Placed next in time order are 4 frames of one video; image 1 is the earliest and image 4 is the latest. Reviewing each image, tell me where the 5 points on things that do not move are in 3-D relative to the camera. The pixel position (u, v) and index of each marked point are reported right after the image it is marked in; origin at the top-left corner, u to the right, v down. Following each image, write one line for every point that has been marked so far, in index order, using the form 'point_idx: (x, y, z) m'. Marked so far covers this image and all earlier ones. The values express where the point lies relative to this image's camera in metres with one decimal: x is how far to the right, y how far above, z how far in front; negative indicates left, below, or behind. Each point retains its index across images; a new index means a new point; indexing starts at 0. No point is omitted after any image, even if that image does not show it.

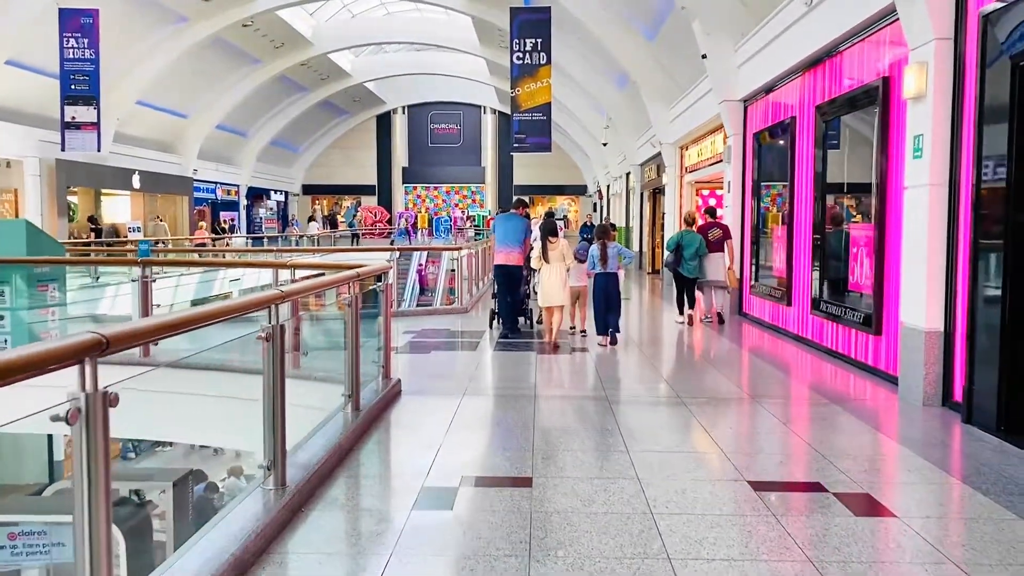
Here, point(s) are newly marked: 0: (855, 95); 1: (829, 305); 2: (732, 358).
0: (+2.6, +1.4, +6.5) m
1: (+2.6, -0.1, +7.0) m
2: (+1.9, -0.6, +7.8) m
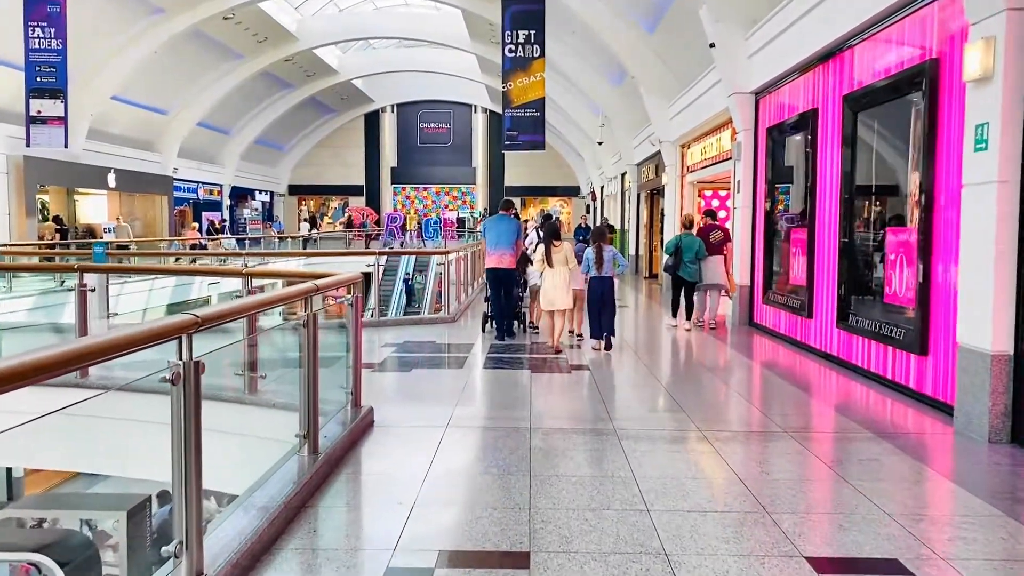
0: (+2.5, +1.4, +5.8) m
1: (+2.5, -0.2, +6.3) m
2: (+1.9, -0.7, +7.0) m
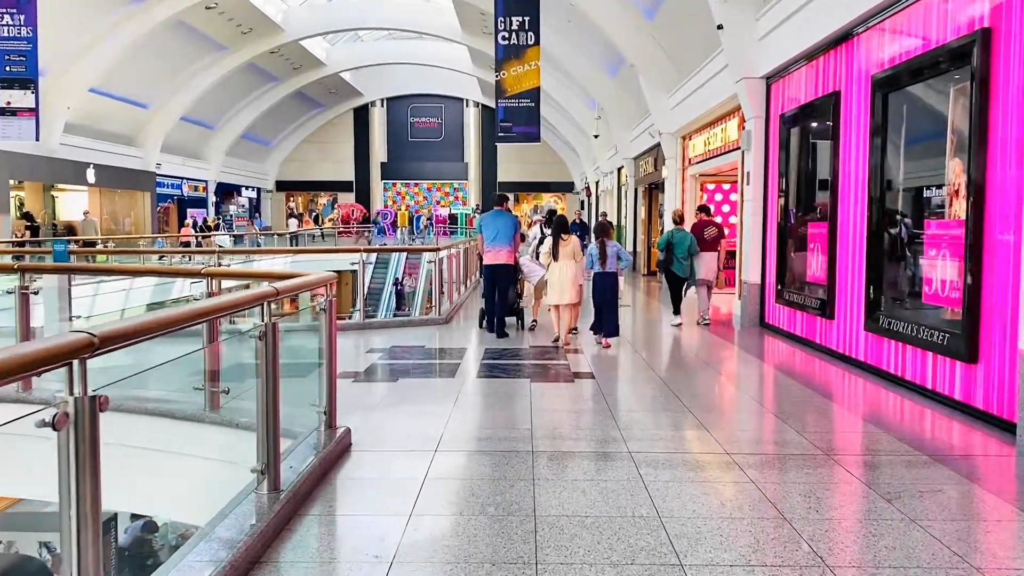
0: (+2.5, +1.4, +5.2) m
1: (+2.5, -0.2, +5.7) m
2: (+1.8, -0.7, +6.4) m
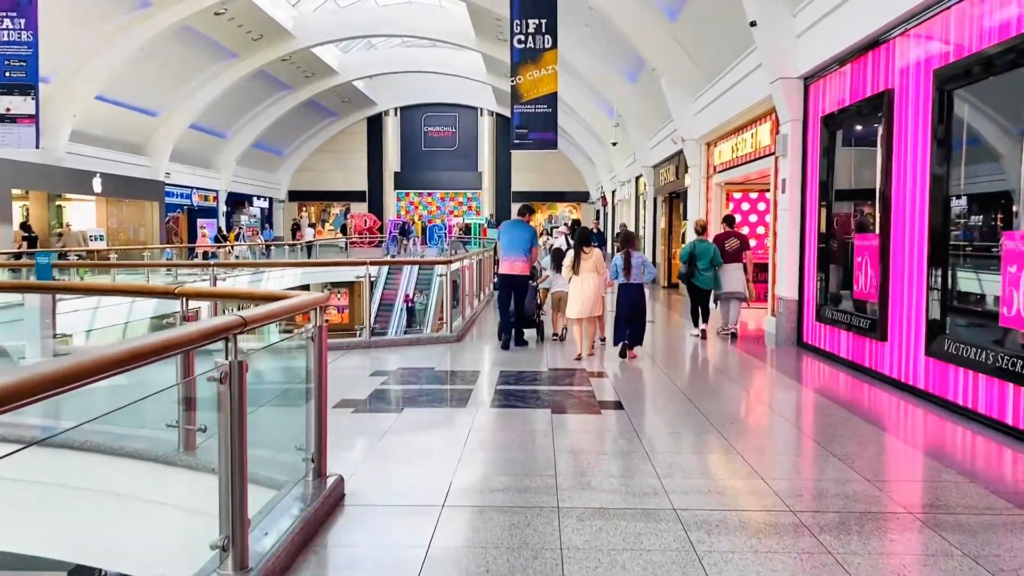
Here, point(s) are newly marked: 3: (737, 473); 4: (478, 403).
0: (+2.6, +1.2, +4.6) m
1: (+2.6, -0.3, +5.0) m
2: (+2.0, -0.8, +5.8) m
3: (+1.0, -0.9, +4.0) m
4: (-0.2, -0.7, +5.5) m
